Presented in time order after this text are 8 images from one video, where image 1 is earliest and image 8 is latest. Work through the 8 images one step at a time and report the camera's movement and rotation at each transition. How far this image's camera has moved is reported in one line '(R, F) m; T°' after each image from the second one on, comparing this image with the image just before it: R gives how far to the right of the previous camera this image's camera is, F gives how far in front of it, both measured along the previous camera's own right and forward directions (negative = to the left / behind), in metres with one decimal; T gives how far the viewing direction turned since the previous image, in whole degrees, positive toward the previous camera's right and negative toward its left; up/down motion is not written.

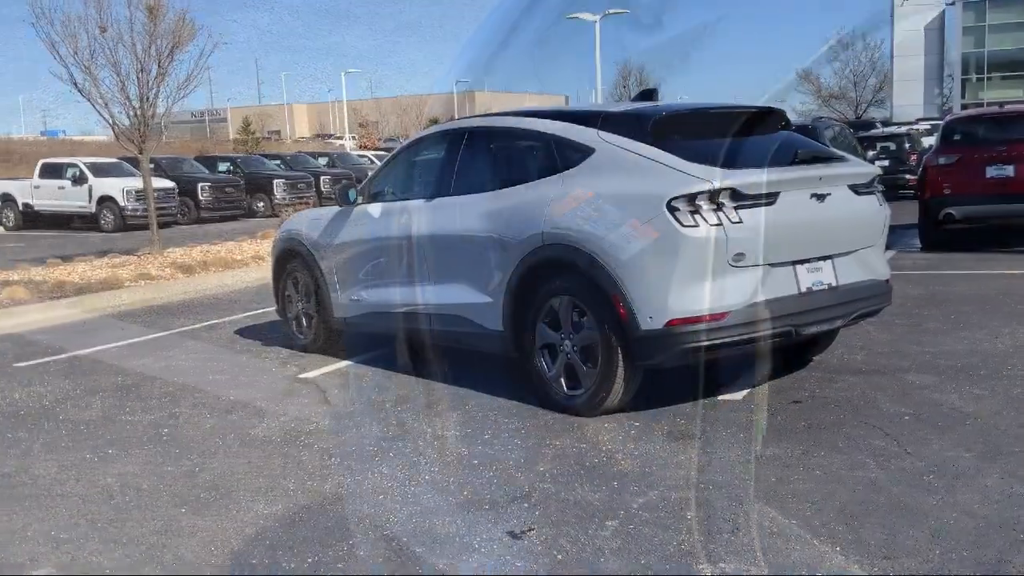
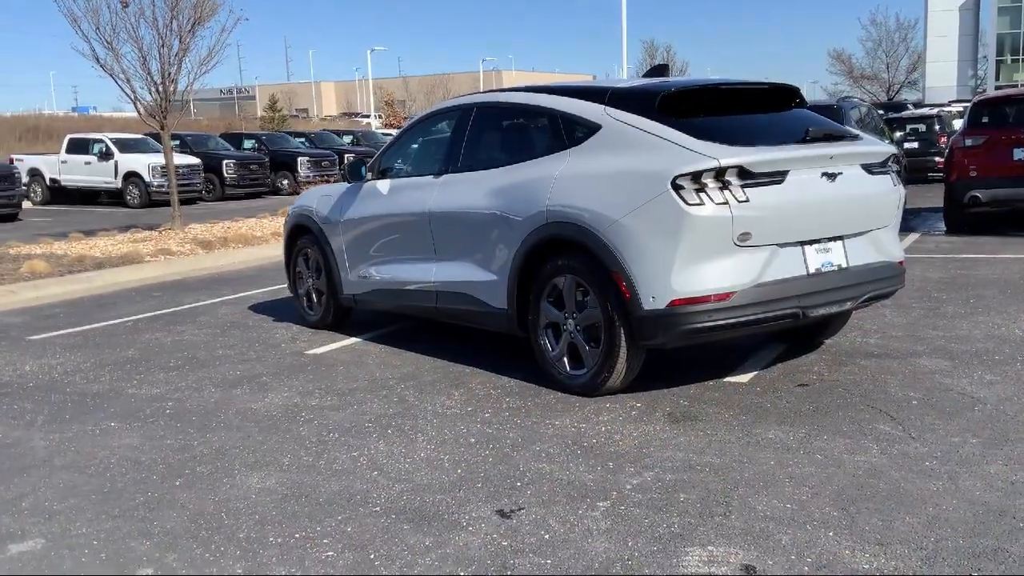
(+0.1, +0.1) m; -2°
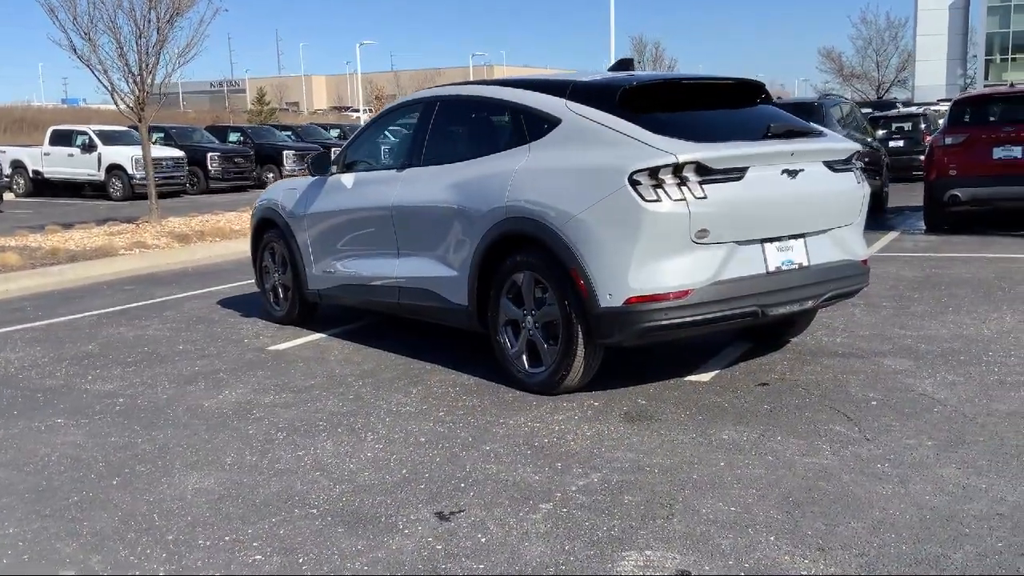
(+0.2, +0.1) m; +1°
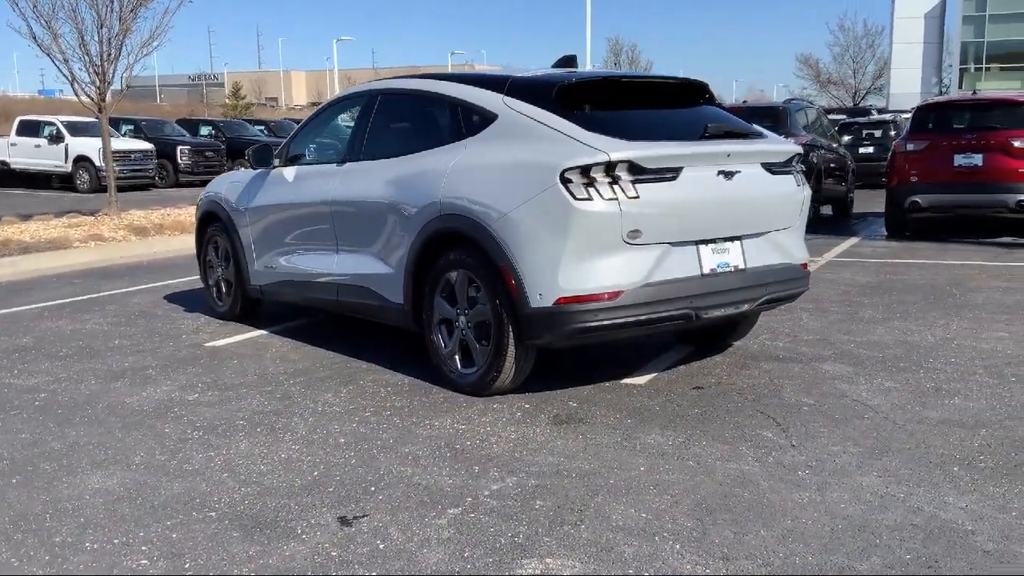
(+0.3, +0.1) m; +1°
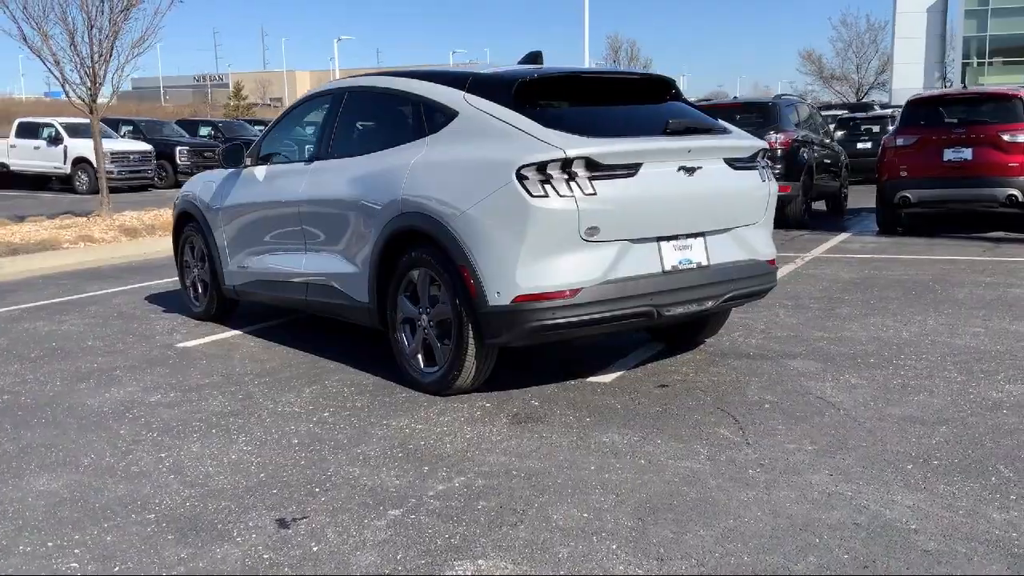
(+0.3, 0.0) m; 0°
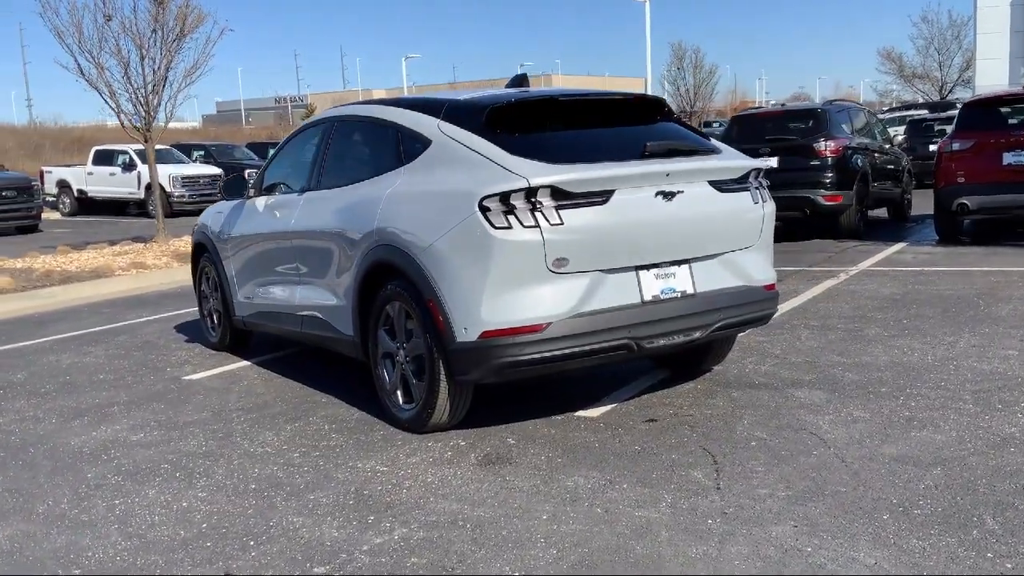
(+0.6, +0.2) m; -5°
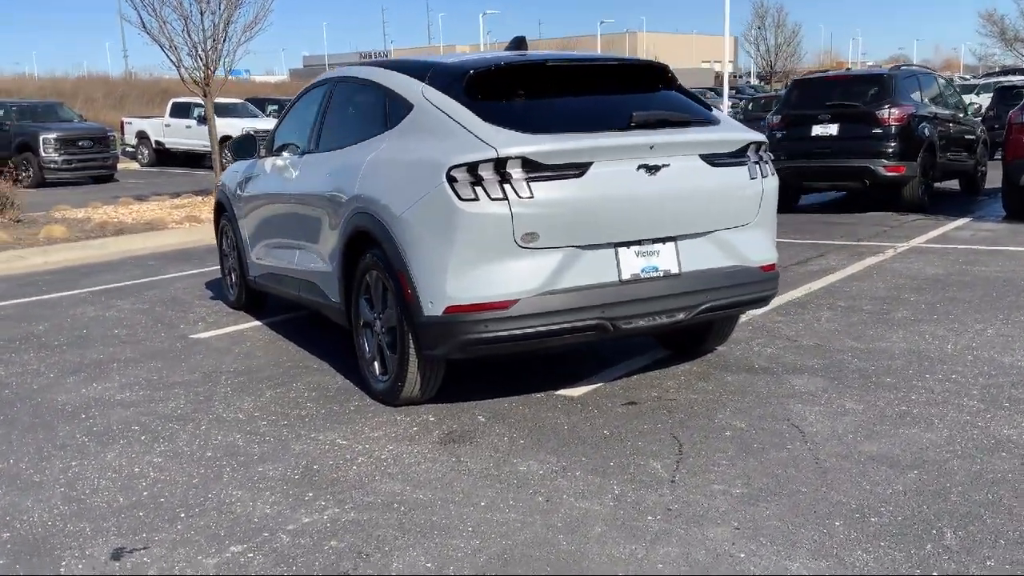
(+0.5, +0.2) m; -5°
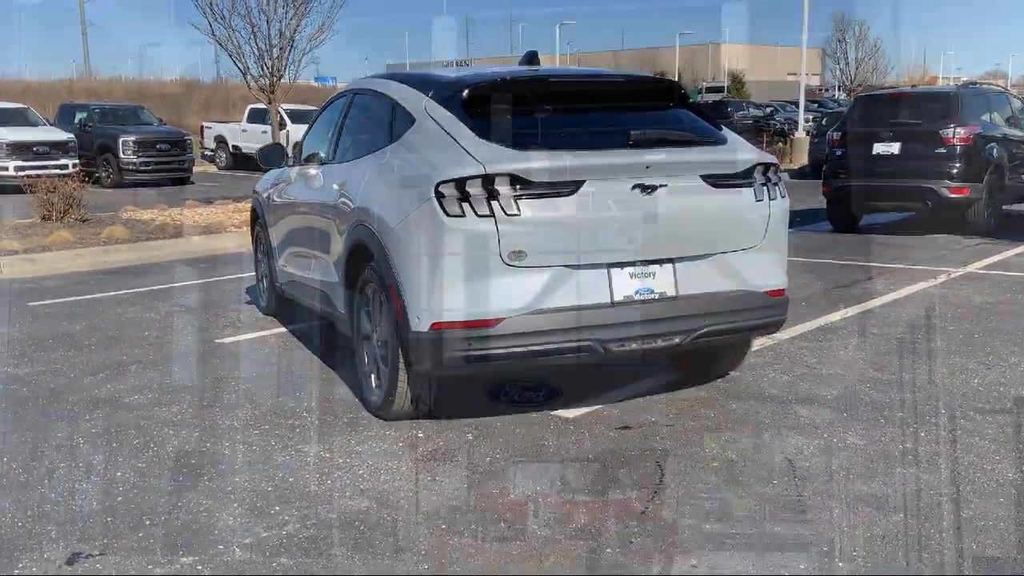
(+0.4, +0.1) m; -5°
